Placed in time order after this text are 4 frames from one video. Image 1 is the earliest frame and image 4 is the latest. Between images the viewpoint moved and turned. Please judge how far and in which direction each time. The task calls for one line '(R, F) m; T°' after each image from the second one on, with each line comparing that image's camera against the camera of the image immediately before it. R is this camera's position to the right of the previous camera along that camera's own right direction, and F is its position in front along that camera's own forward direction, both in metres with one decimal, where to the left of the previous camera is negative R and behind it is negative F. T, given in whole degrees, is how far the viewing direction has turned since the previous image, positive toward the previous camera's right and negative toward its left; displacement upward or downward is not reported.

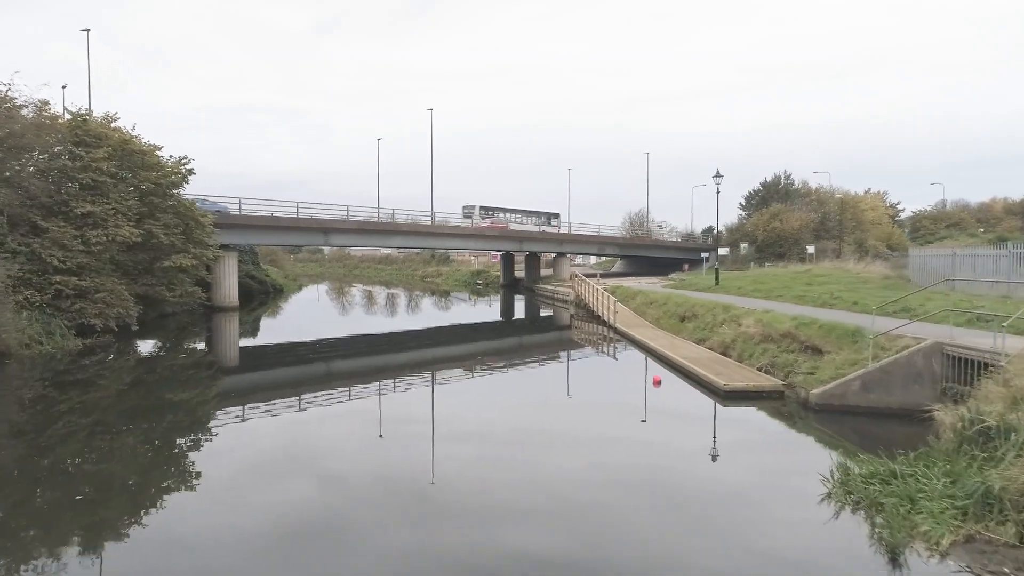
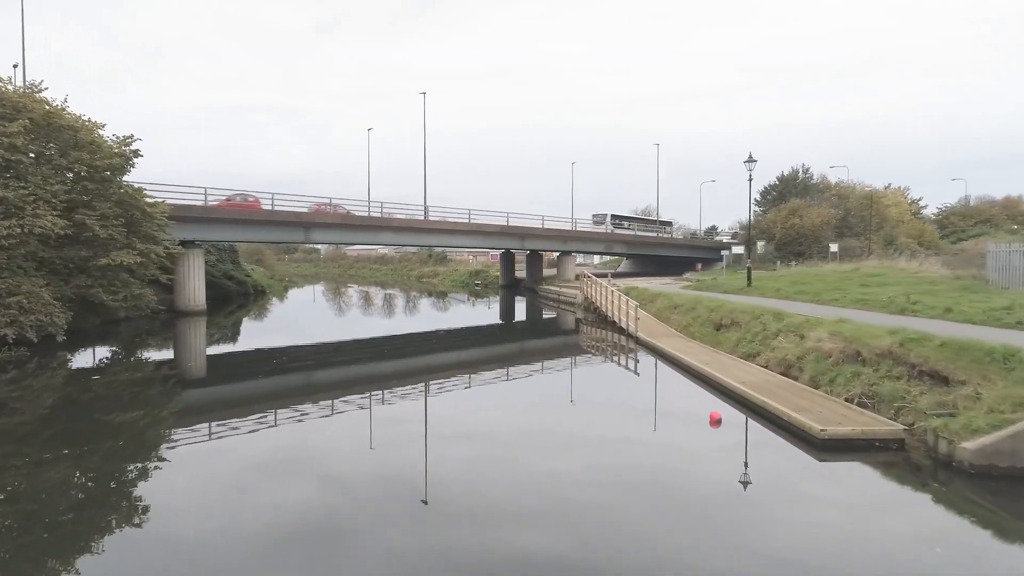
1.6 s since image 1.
(-0.1, +2.9) m; 0°
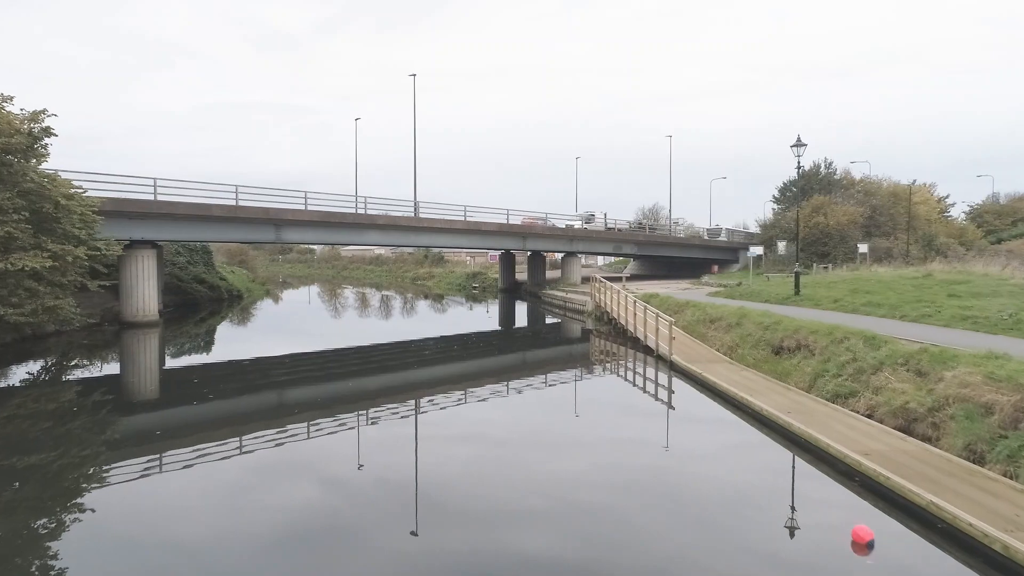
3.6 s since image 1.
(0.0, +3.2) m; 0°
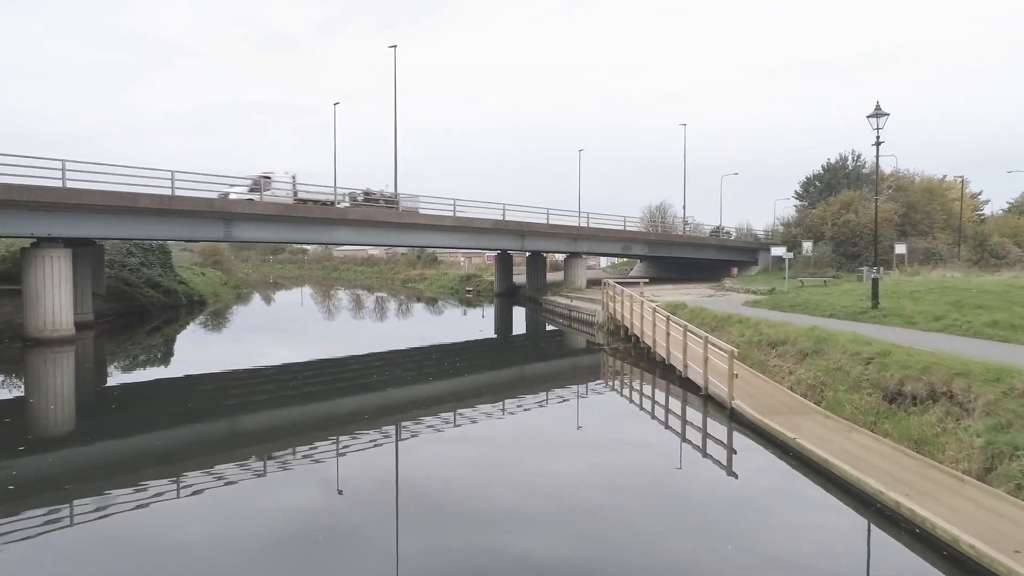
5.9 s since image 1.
(+0.1, +3.7) m; 0°
